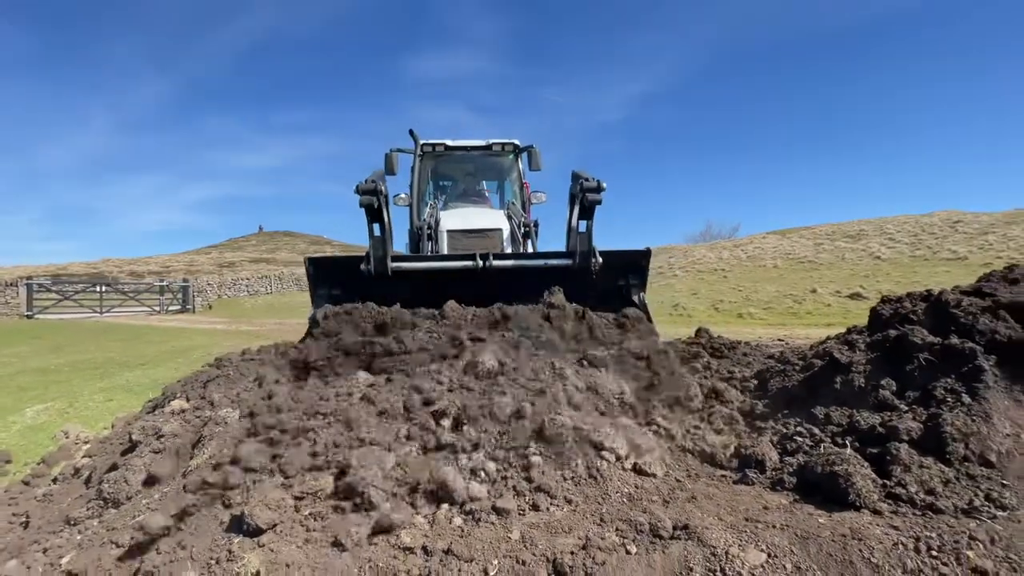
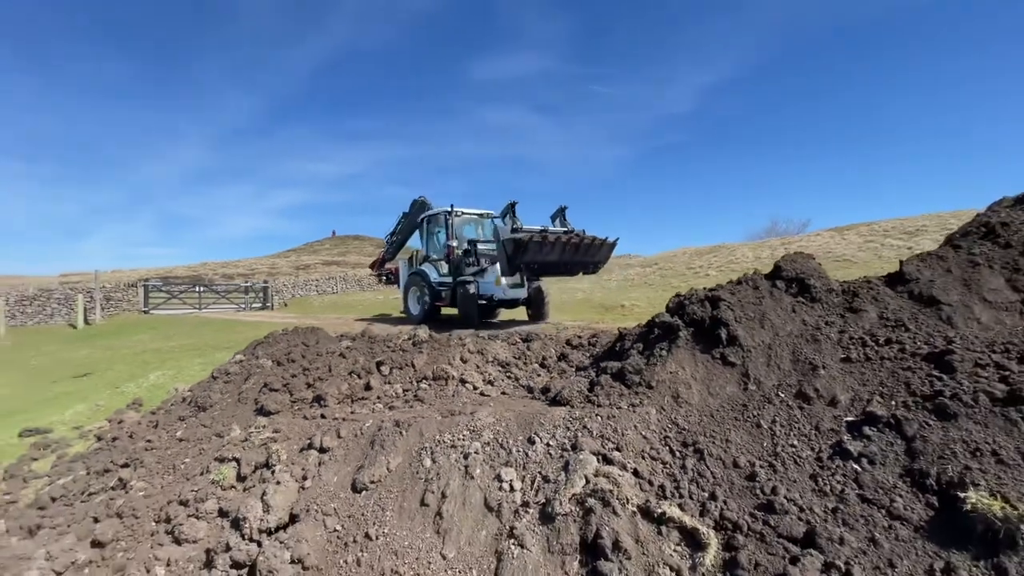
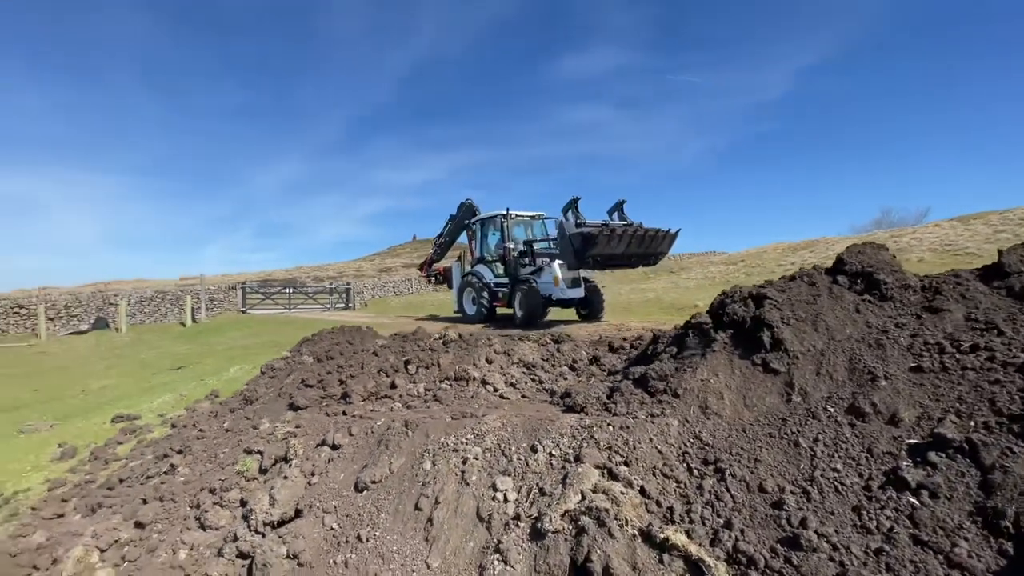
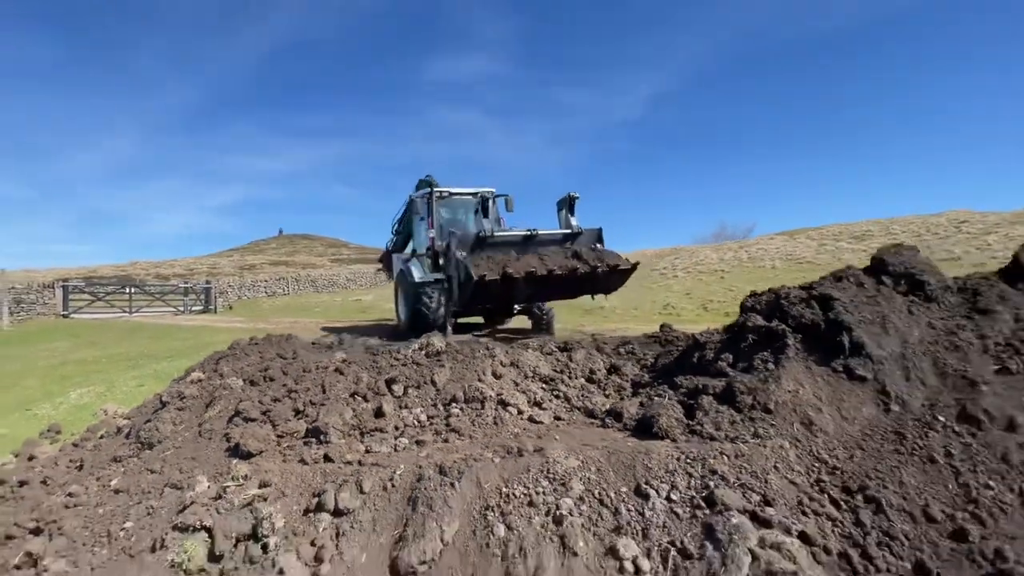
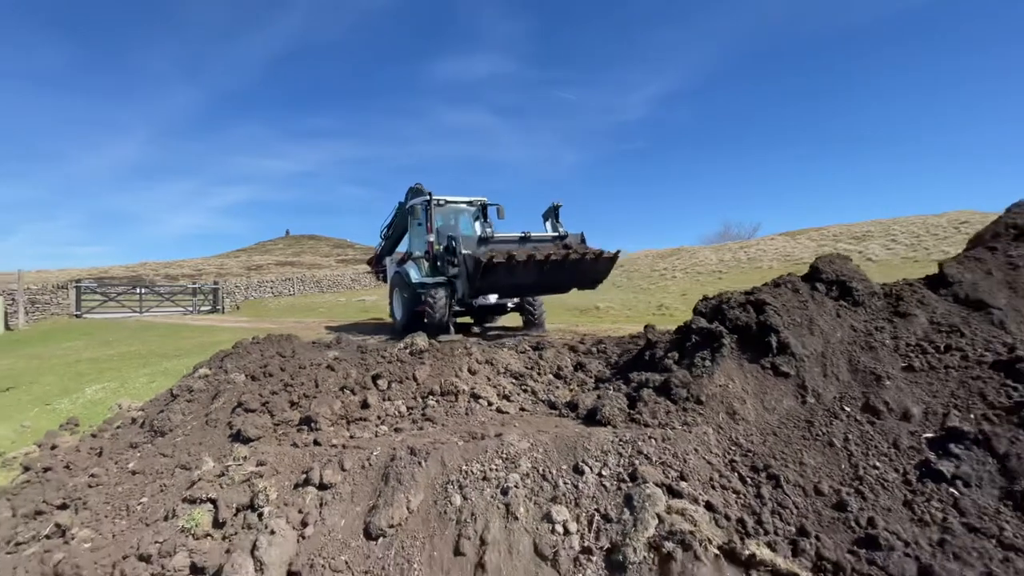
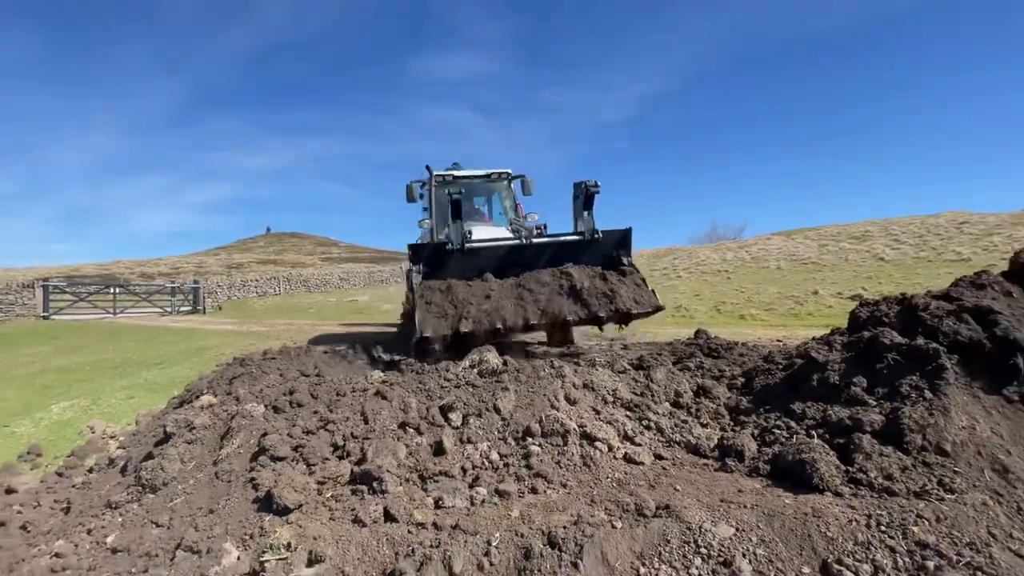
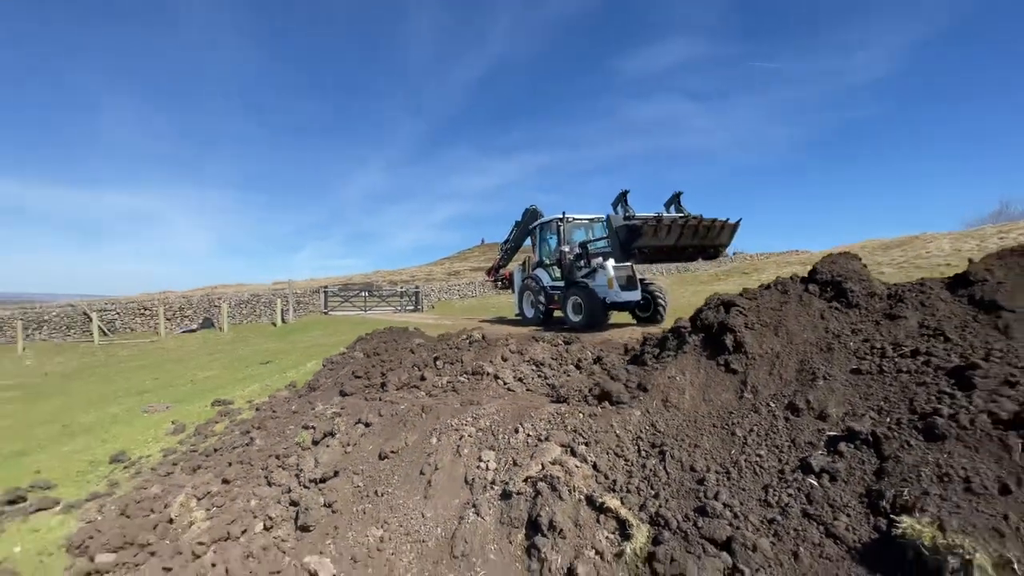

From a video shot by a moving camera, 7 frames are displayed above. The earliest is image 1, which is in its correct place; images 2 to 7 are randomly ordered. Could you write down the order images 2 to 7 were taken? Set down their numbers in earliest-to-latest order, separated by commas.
6, 4, 5, 2, 3, 7
